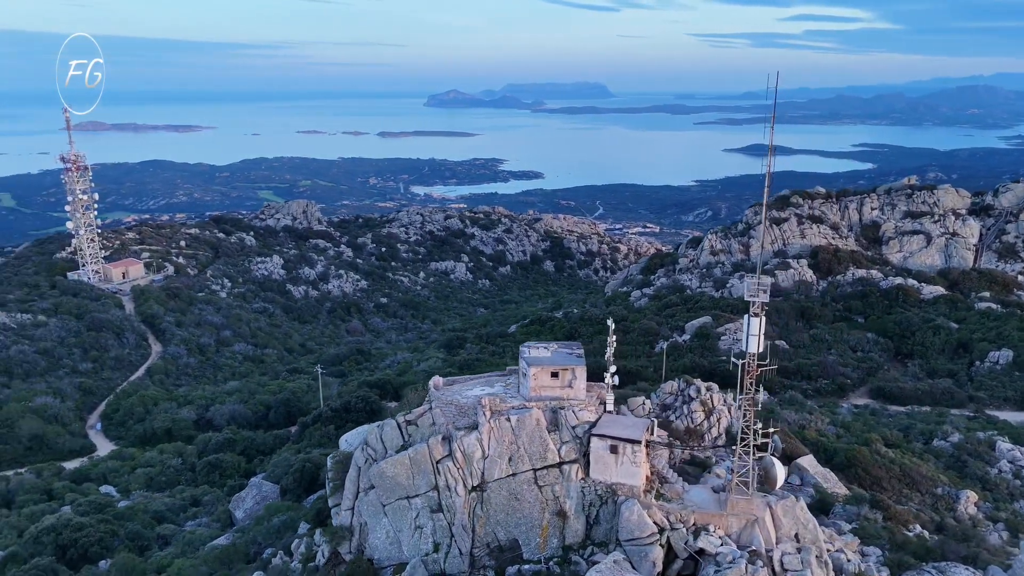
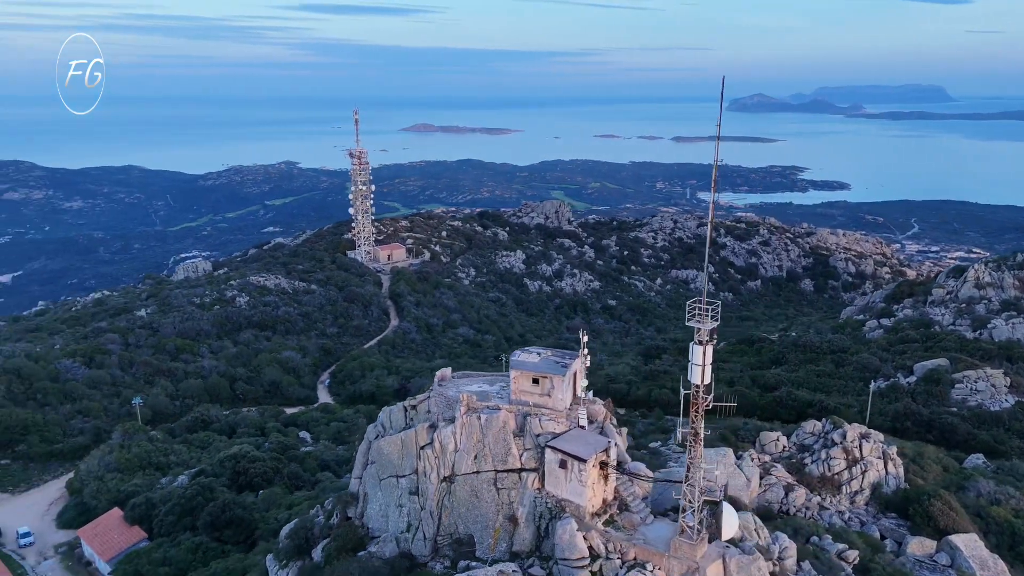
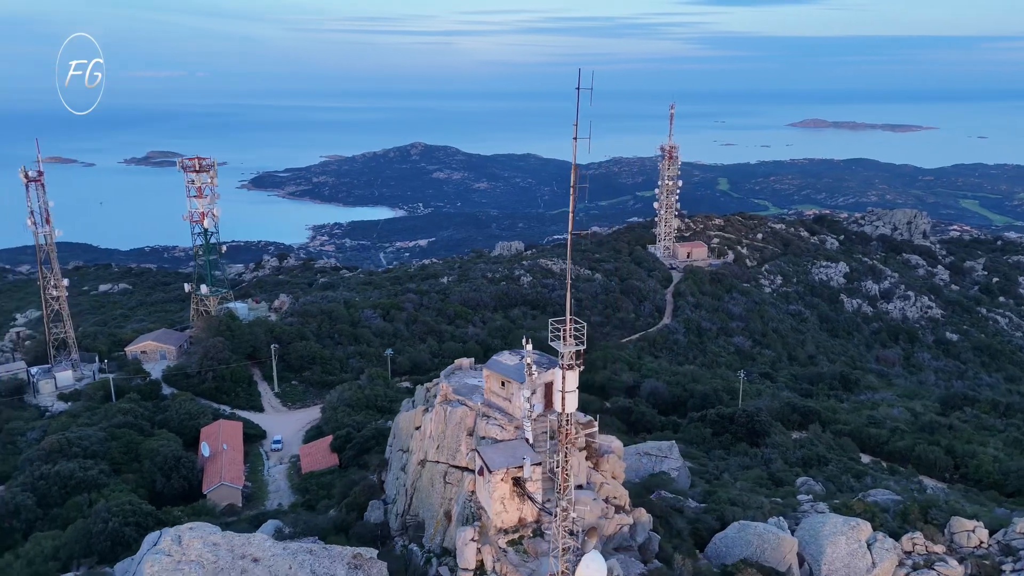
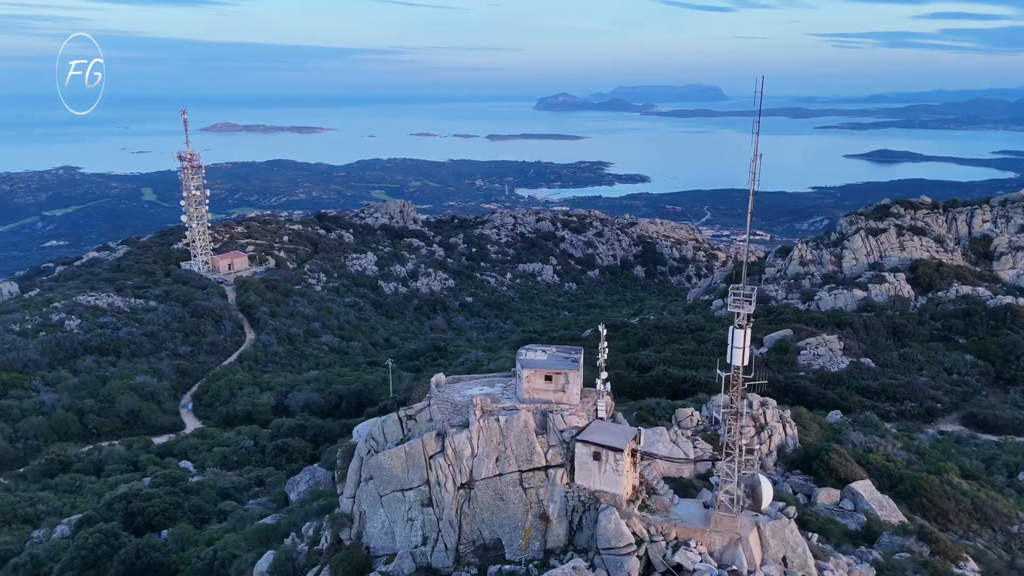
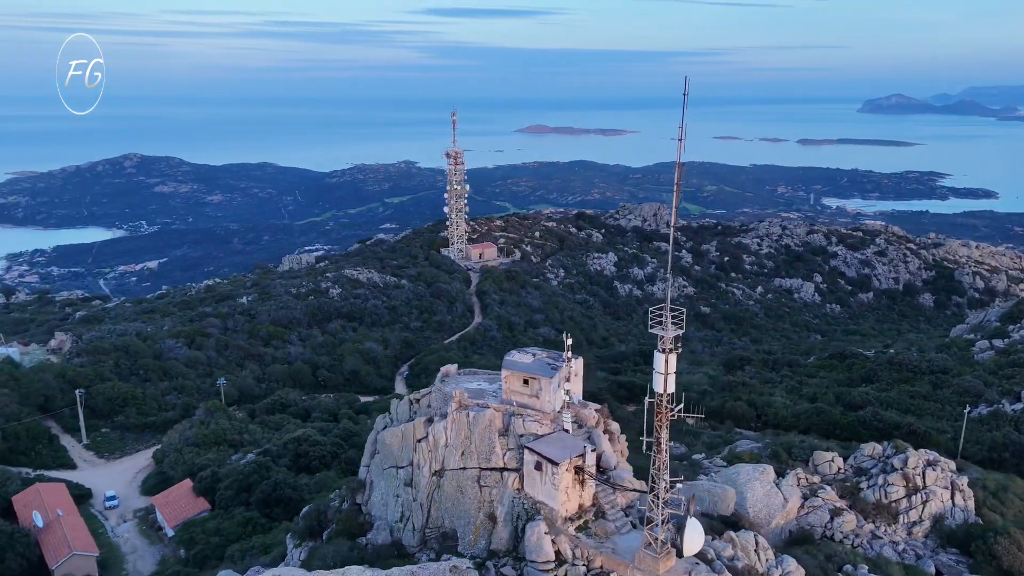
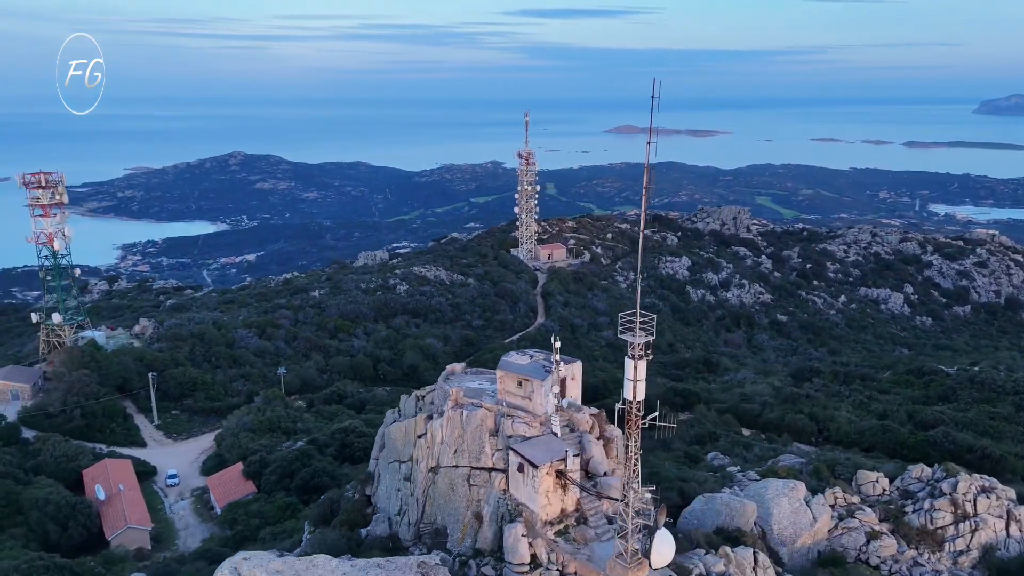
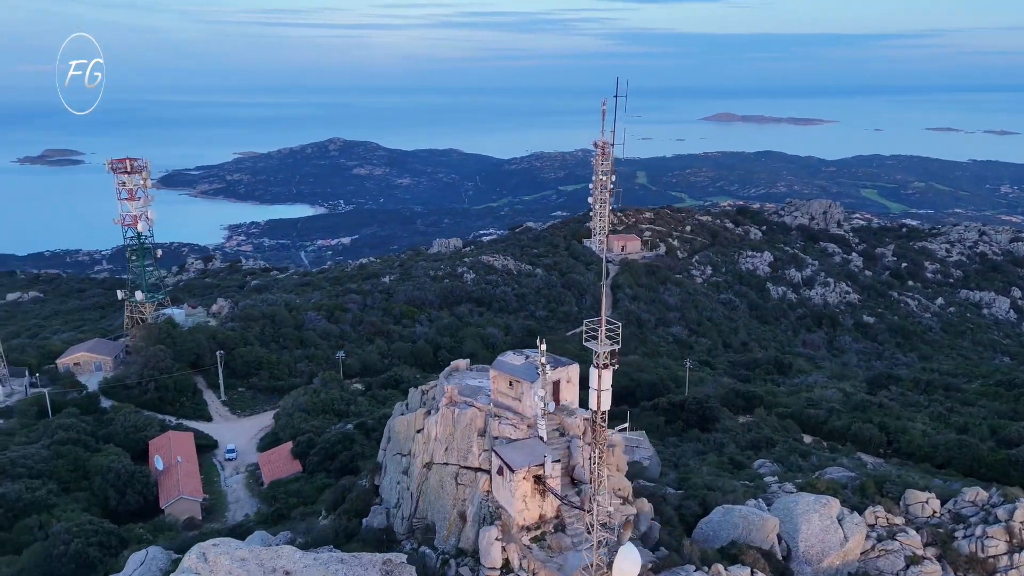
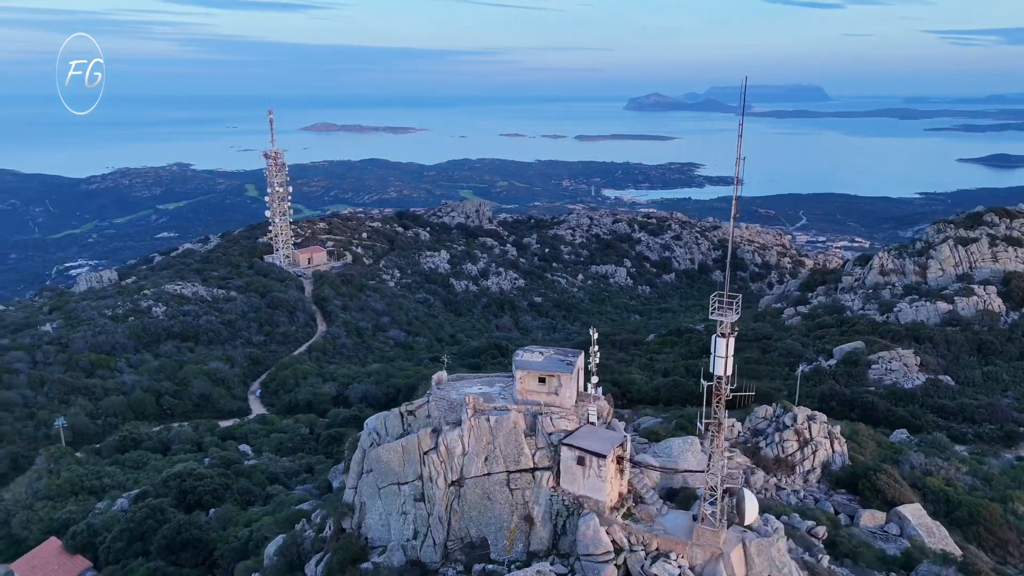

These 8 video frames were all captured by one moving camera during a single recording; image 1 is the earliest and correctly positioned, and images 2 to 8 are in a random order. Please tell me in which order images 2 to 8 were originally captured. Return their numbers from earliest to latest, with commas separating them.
4, 8, 2, 5, 6, 7, 3
